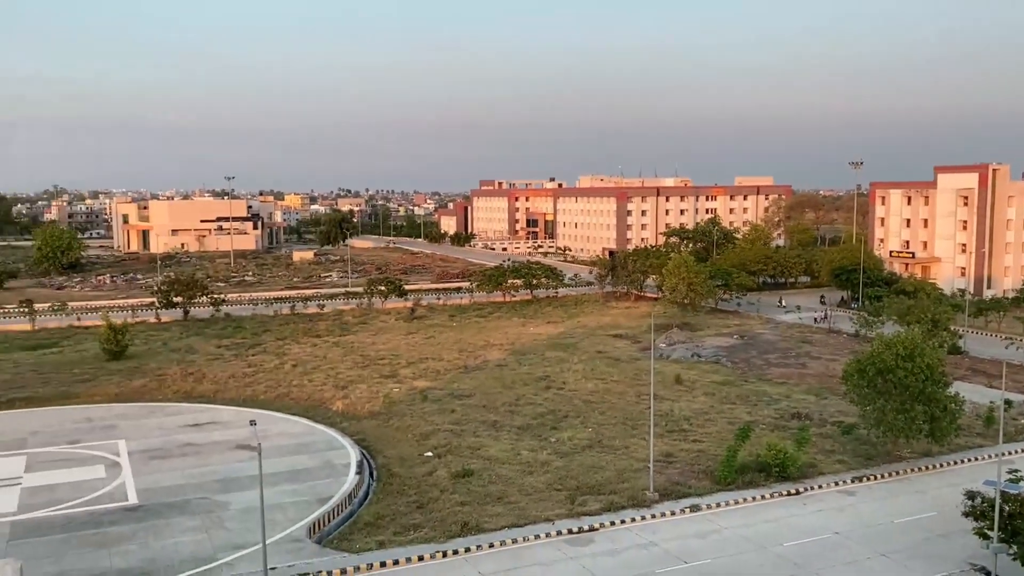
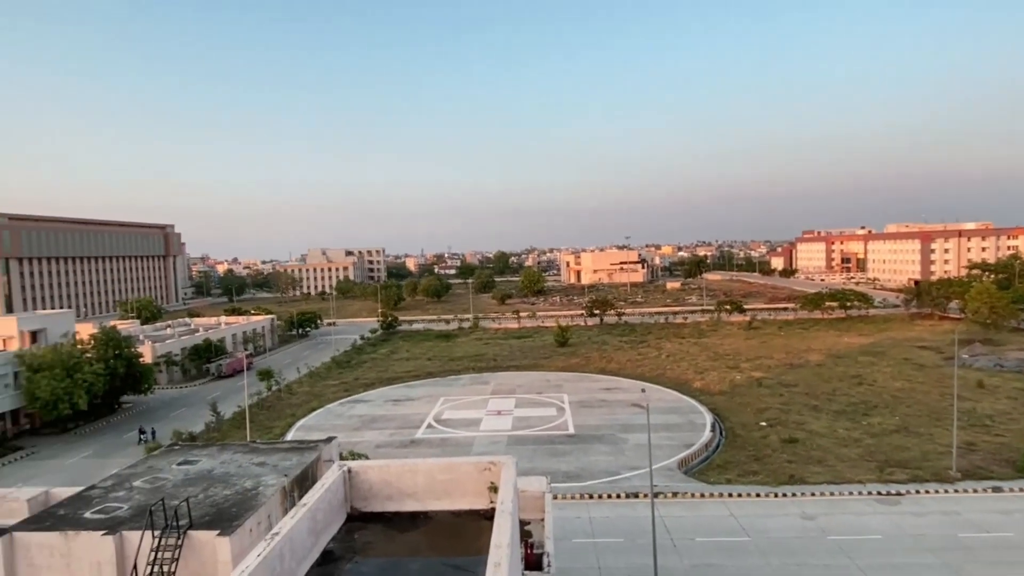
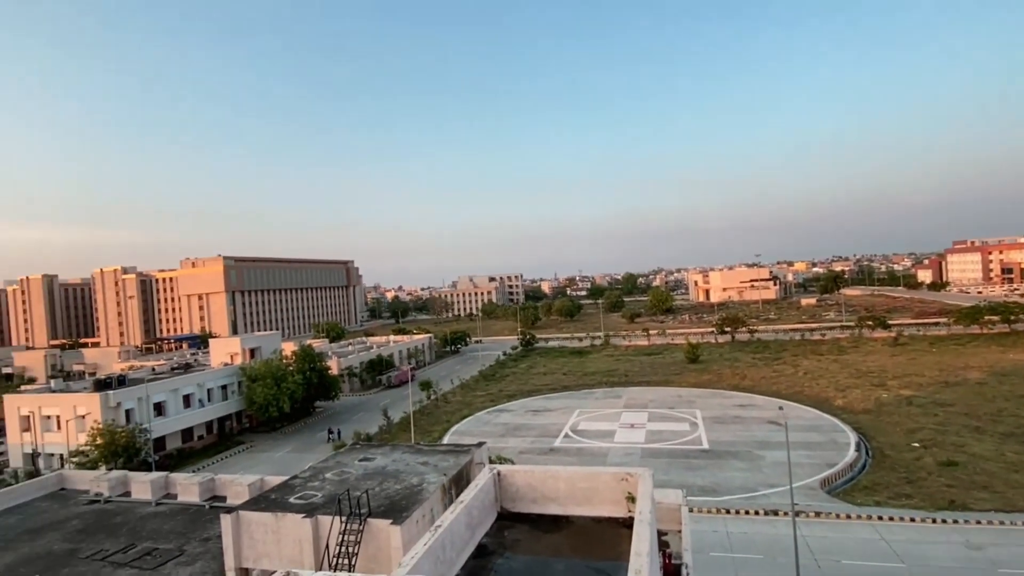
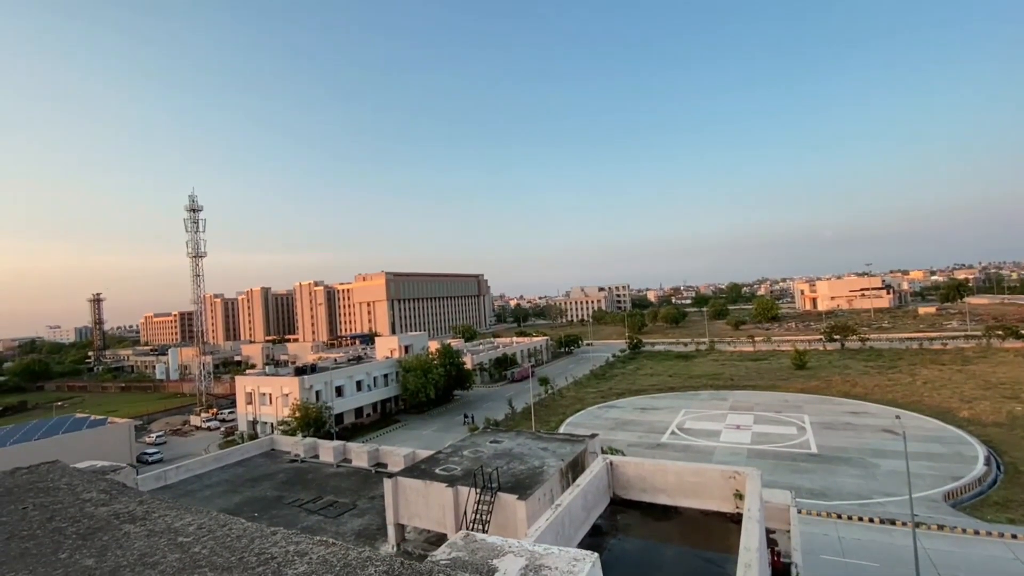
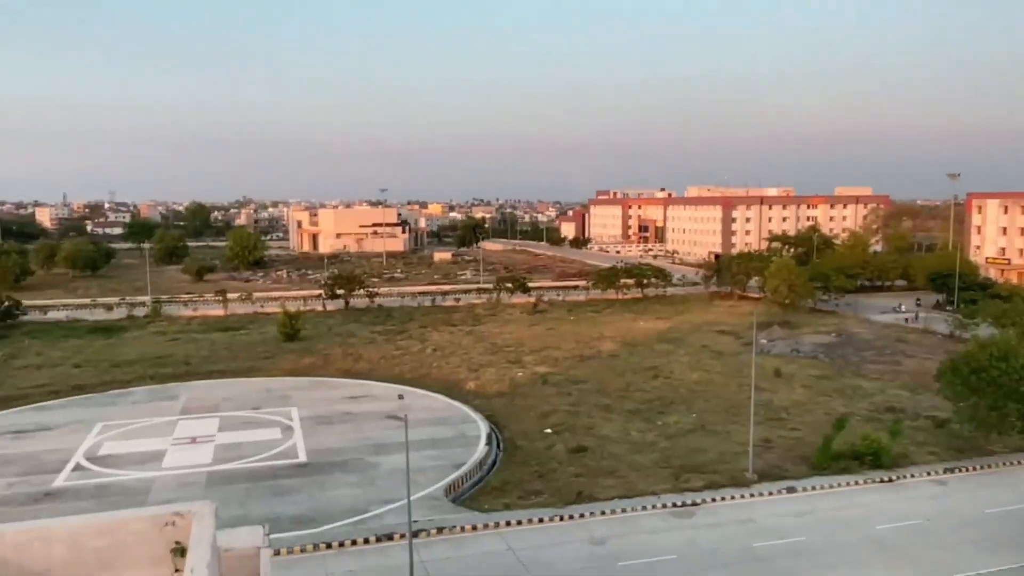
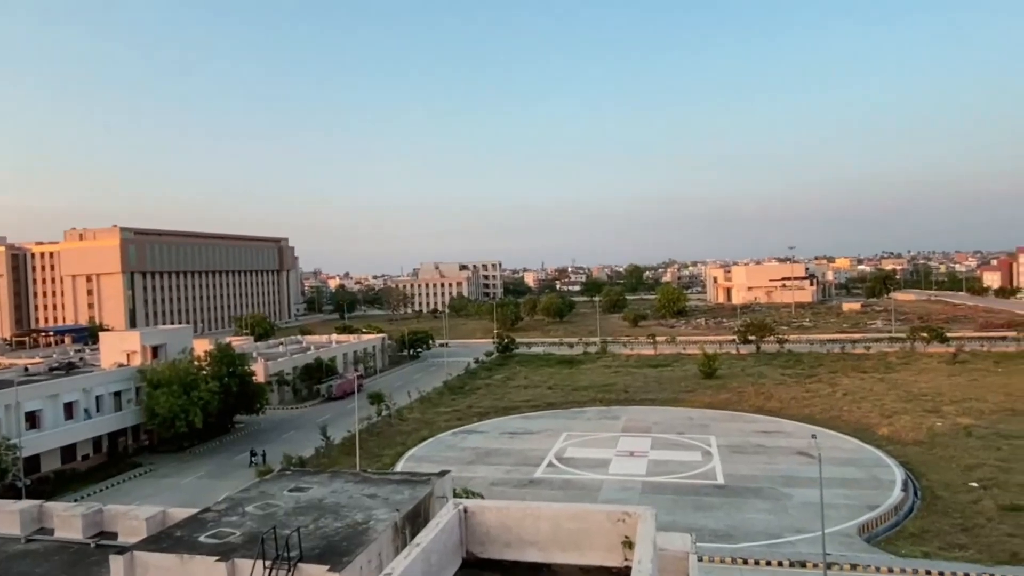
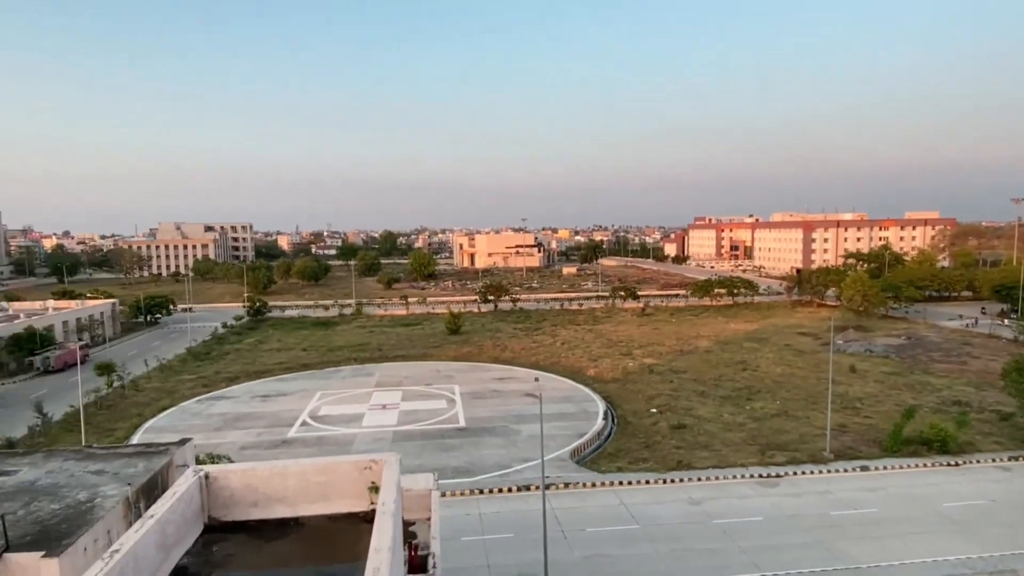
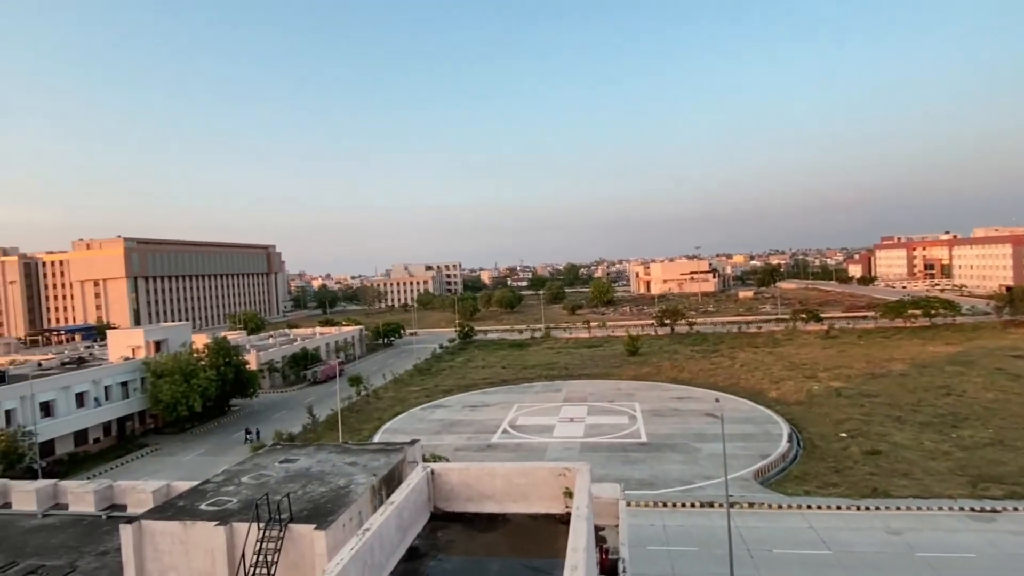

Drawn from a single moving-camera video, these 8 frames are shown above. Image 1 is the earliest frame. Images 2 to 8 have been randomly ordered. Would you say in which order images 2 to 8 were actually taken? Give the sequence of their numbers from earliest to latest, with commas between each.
5, 7, 2, 8, 3, 4, 6
